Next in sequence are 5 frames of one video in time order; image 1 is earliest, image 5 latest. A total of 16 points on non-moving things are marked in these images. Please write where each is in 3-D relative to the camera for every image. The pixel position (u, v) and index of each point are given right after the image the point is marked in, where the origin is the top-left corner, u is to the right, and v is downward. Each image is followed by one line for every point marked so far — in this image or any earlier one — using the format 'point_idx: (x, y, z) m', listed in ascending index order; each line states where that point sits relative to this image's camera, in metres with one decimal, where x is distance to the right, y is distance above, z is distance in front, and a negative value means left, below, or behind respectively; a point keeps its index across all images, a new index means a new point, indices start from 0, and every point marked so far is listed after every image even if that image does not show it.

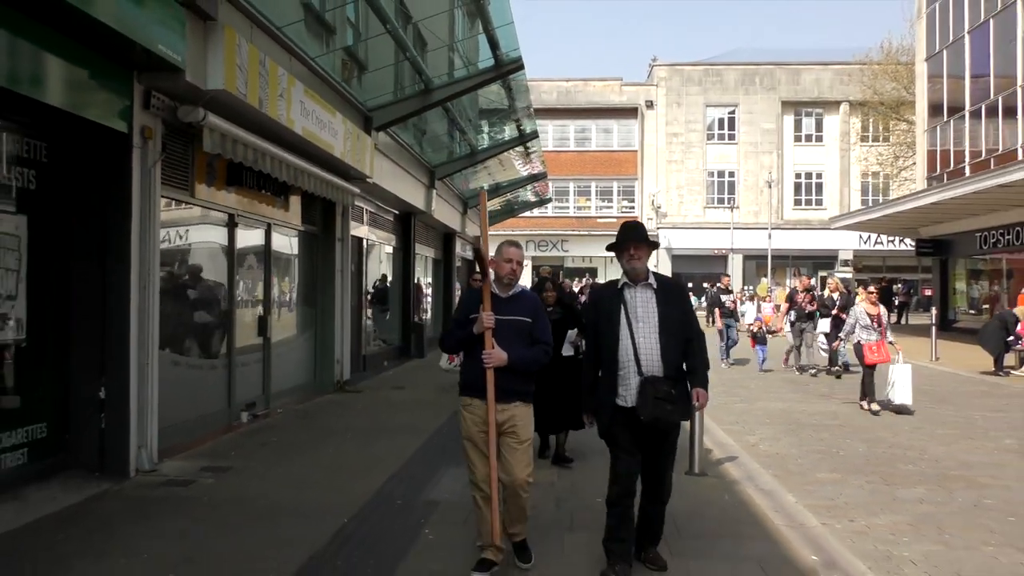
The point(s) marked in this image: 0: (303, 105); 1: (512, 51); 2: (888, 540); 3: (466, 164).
0: (-2.0, +1.8, +8.7) m
1: (0.0, +3.2, +12.4) m
2: (+2.3, -1.5, +5.4) m
3: (-0.9, +2.5, +18.2) m
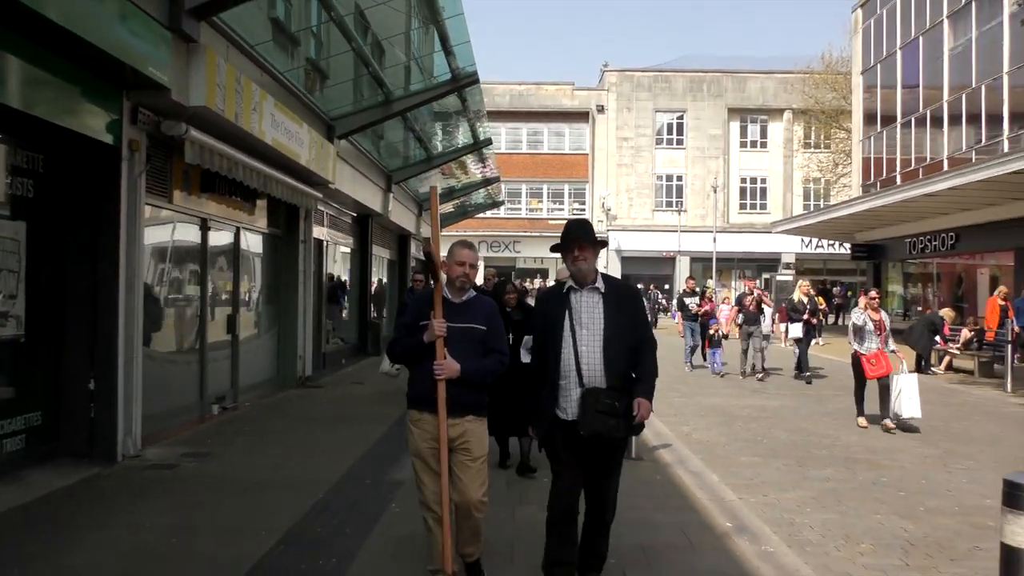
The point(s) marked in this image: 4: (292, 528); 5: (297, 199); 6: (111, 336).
0: (-2.5, +1.8, +9.4) m
1: (-0.6, +3.2, +13.1) m
2: (+2.0, -1.5, +6.3) m
3: (-1.9, +2.5, +18.9) m
4: (-1.4, -1.5, +5.7) m
5: (-2.7, +1.1, +10.7) m
6: (-3.1, -0.4, +7.0) m
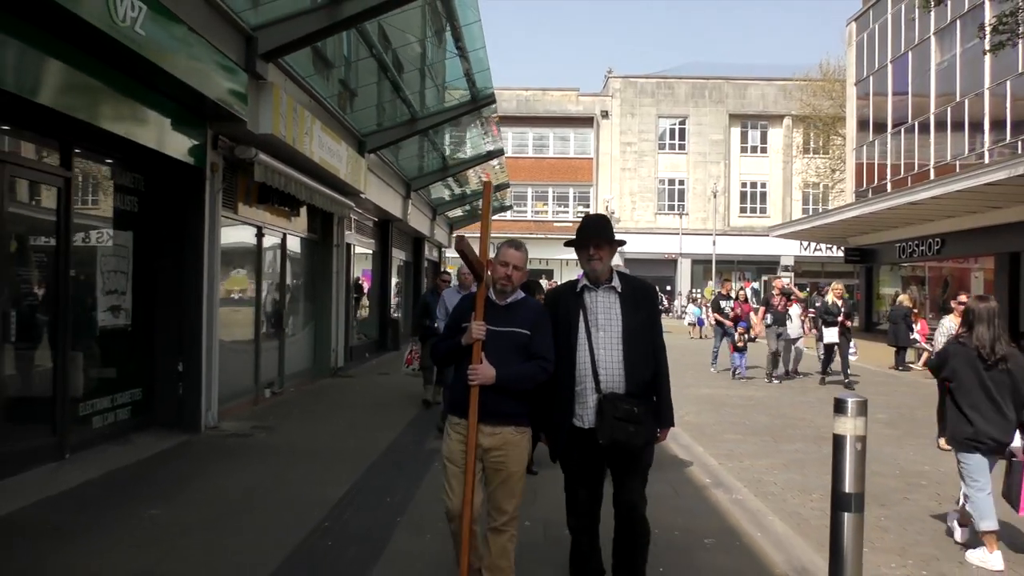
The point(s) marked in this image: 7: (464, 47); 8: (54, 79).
0: (-2.3, +1.8, +10.7) m
1: (-0.4, +3.2, +14.5) m
2: (+2.1, -1.6, +7.6) m
3: (-1.7, +2.5, +20.3) m
4: (-1.2, -1.5, +7.1) m
5: (-2.5, +1.1, +12.1) m
6: (-2.9, -0.3, +8.4) m
7: (-0.7, +3.3, +12.5) m
8: (-3.1, +1.4, +5.6) m
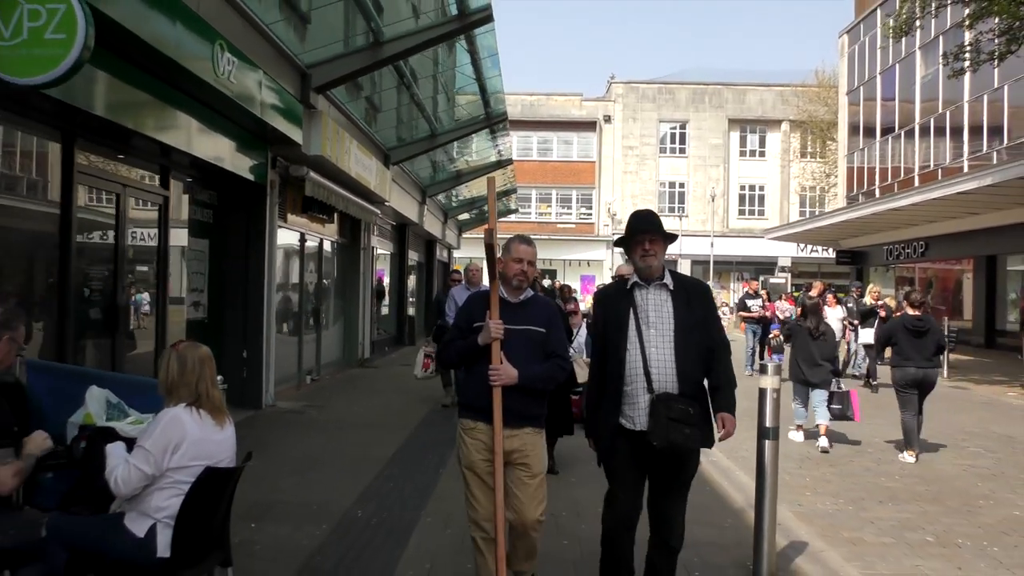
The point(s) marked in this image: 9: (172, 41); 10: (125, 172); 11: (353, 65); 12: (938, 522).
0: (-2.1, +1.8, +12.2) m
1: (-0.2, +3.2, +16.0) m
2: (+2.3, -1.6, +9.1) m
3: (-1.5, +2.5, +21.7) m
4: (-1.1, -1.5, +8.6) m
5: (-2.3, +1.1, +13.6) m
6: (-2.8, -0.3, +9.9) m
7: (-0.5, +3.3, +14.0) m
8: (-2.9, +1.4, +7.1) m
9: (-2.5, +1.8, +6.7) m
10: (-3.3, +1.0, +7.8) m
11: (-1.8, +2.5, +10.3) m
12: (+2.8, -1.6, +6.0) m
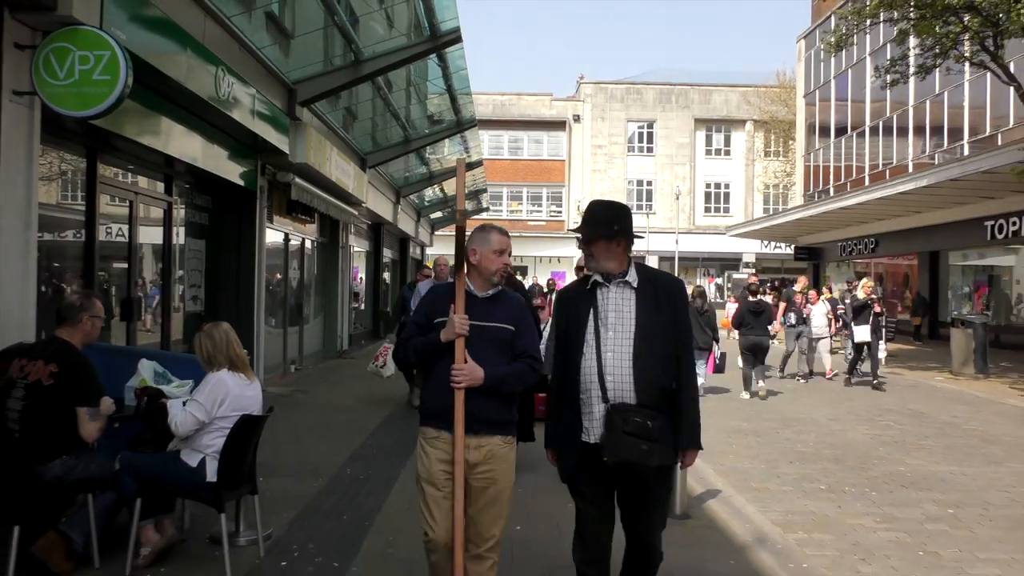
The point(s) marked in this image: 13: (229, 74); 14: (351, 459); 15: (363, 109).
0: (-2.6, +1.8, +13.3) m
1: (-0.8, +3.3, +17.1) m
2: (+1.9, -1.5, +10.3) m
3: (-2.2, +2.6, +22.8) m
4: (-1.4, -1.4, +9.7) m
5: (-2.8, +1.2, +14.6) m
6: (-3.2, -0.3, +10.9) m
7: (-1.0, +3.4, +15.1) m
8: (-3.2, +1.4, +8.1) m
9: (-2.8, +1.9, +7.7) m
10: (-3.7, +1.0, +8.8) m
11: (-2.2, +2.6, +11.3) m
12: (+2.6, -1.5, +7.2) m
13: (-2.8, +2.1, +8.9) m
14: (-1.3, -1.4, +7.4) m
15: (-2.5, +3.0, +15.0) m
